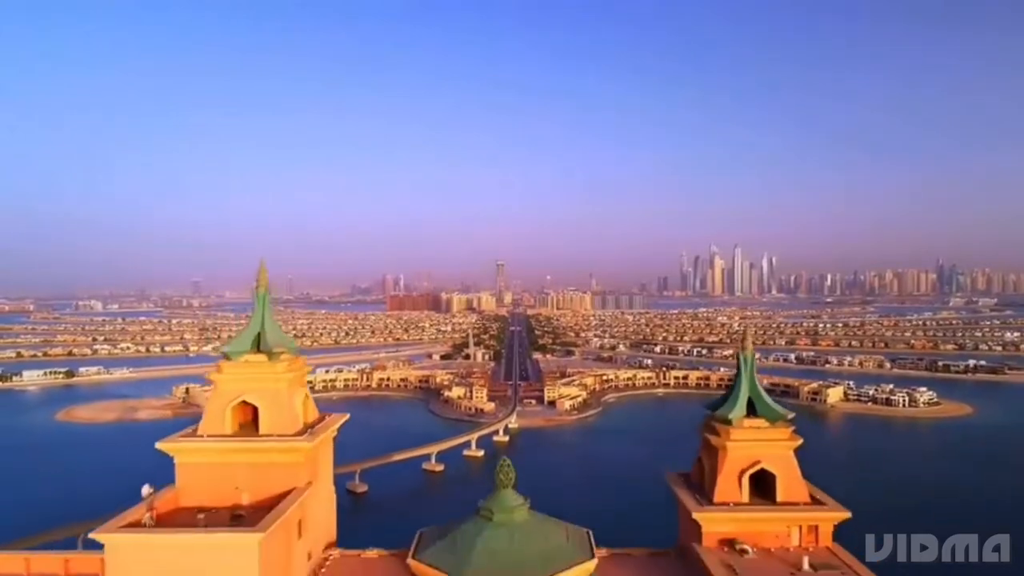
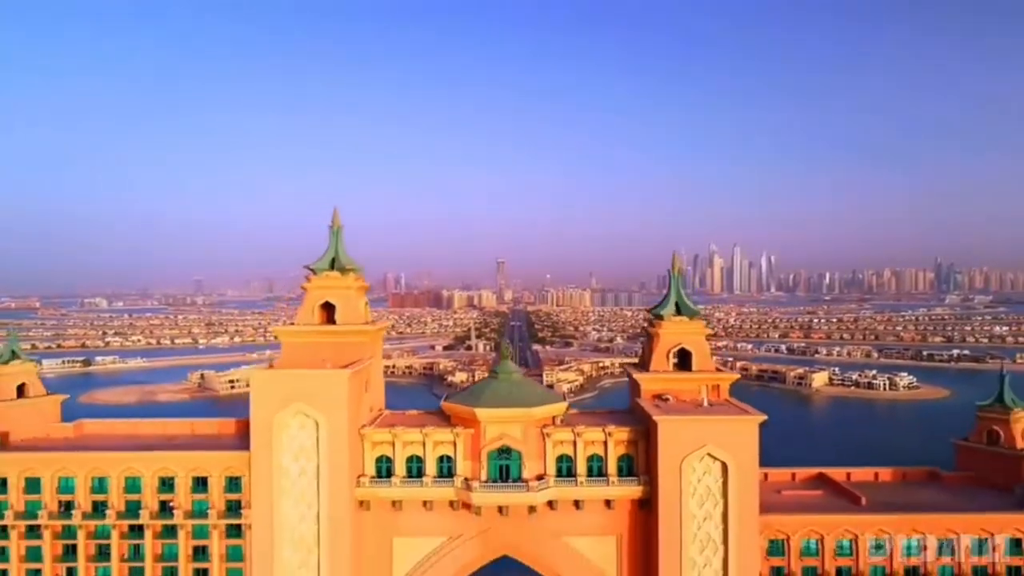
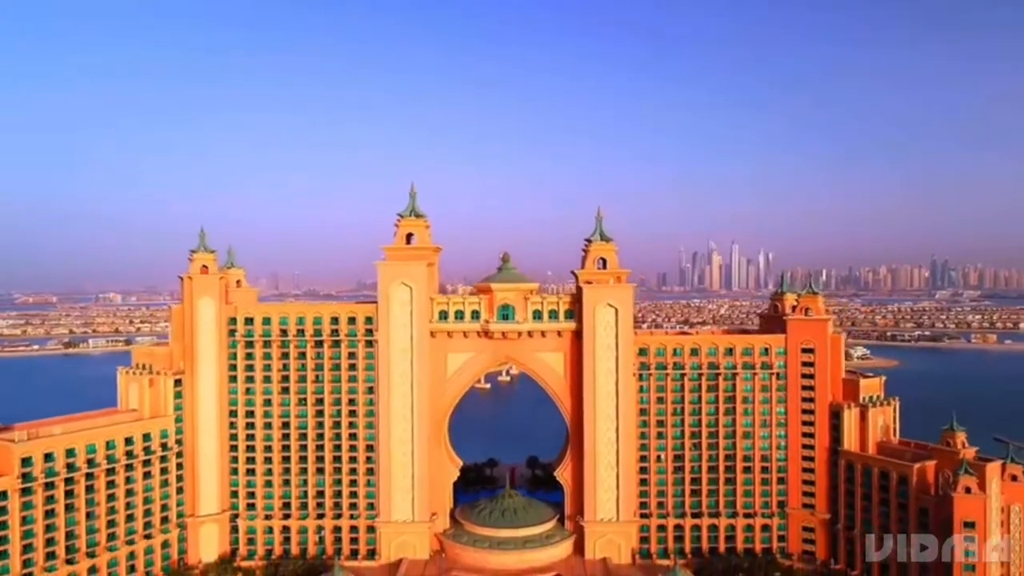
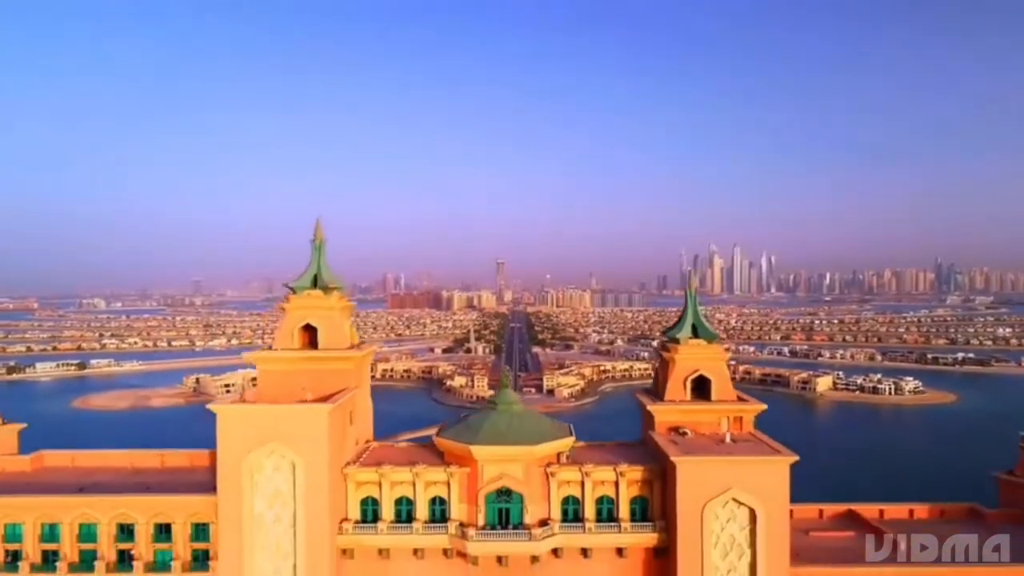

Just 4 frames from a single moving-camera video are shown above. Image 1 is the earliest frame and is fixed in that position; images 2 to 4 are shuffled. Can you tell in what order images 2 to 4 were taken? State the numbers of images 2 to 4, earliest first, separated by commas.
4, 2, 3
